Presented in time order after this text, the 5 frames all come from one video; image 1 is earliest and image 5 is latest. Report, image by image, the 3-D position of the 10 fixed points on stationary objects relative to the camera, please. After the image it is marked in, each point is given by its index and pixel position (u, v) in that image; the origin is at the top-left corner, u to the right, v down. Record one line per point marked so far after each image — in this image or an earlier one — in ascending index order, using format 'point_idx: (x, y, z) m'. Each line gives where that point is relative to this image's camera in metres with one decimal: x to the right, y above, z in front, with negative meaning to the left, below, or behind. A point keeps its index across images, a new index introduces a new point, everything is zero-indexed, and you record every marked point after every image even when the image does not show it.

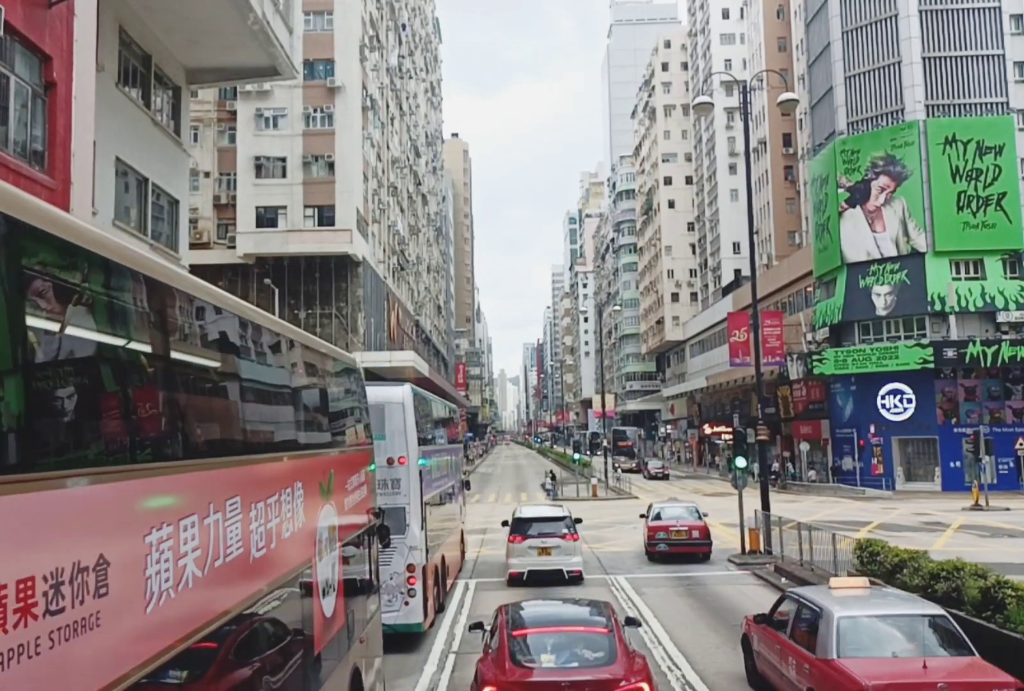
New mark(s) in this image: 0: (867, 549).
0: (+6.2, -3.6, +15.6) m
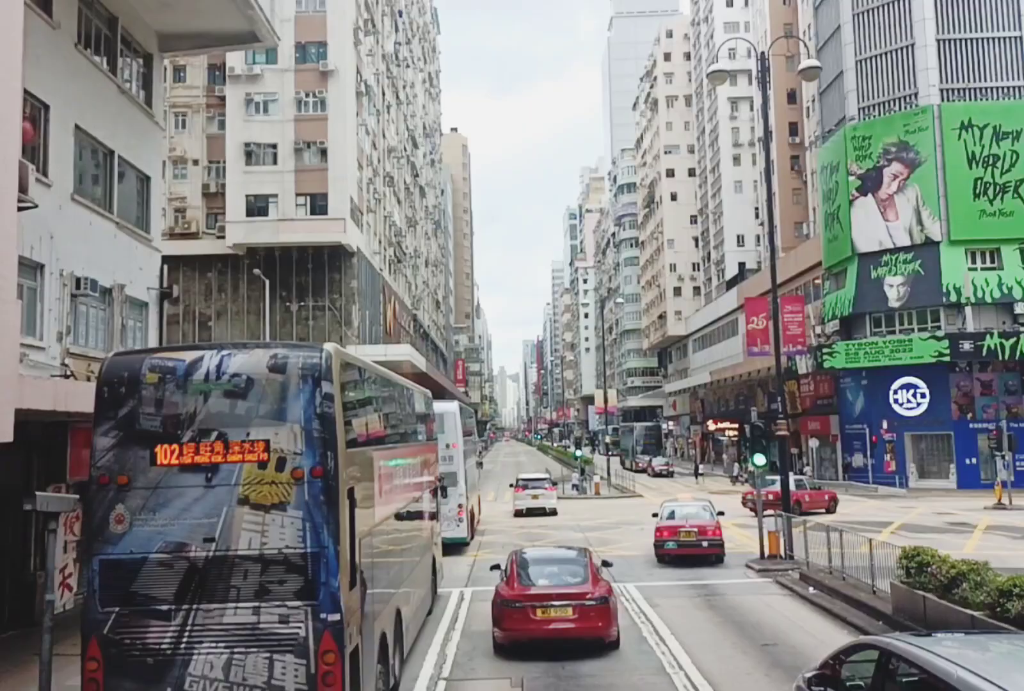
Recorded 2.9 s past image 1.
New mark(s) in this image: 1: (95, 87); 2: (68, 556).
0: (+6.1, -3.3, +13.7) m
1: (-9.2, +5.7, +19.8) m
2: (-8.7, -4.1, +17.5) m
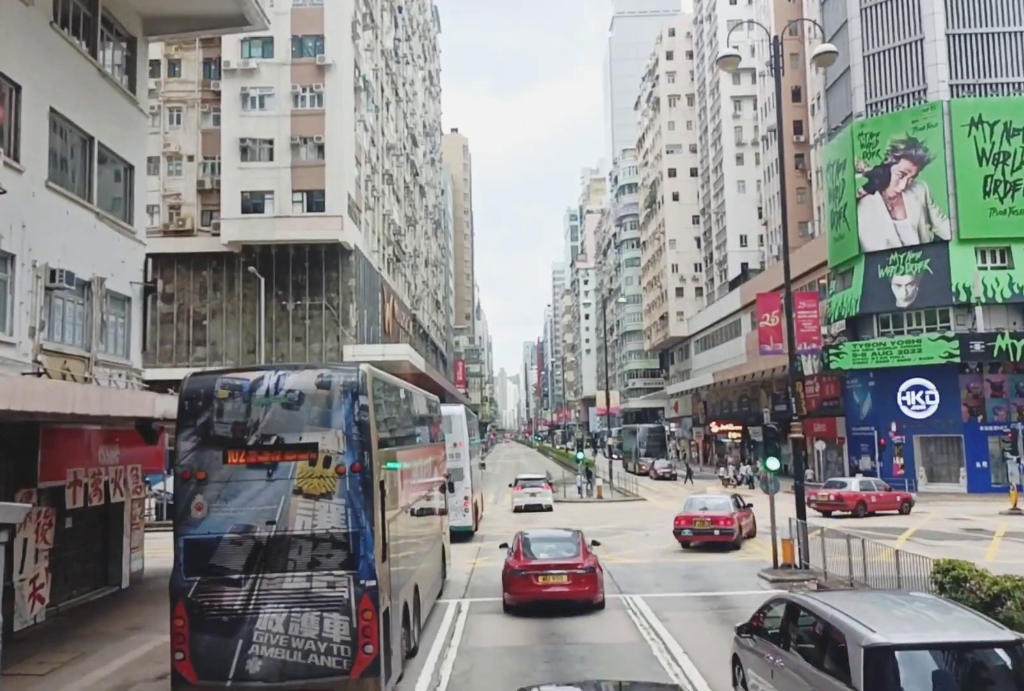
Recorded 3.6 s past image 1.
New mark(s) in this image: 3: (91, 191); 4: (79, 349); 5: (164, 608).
0: (+6.2, -3.2, +12.7) m
1: (-9.2, +5.8, +18.8) m
2: (-8.7, -4.0, +16.5) m
3: (-9.2, +3.4, +19.6) m
4: (-9.0, -0.1, +18.8) m
5: (-7.0, -5.3, +18.2) m
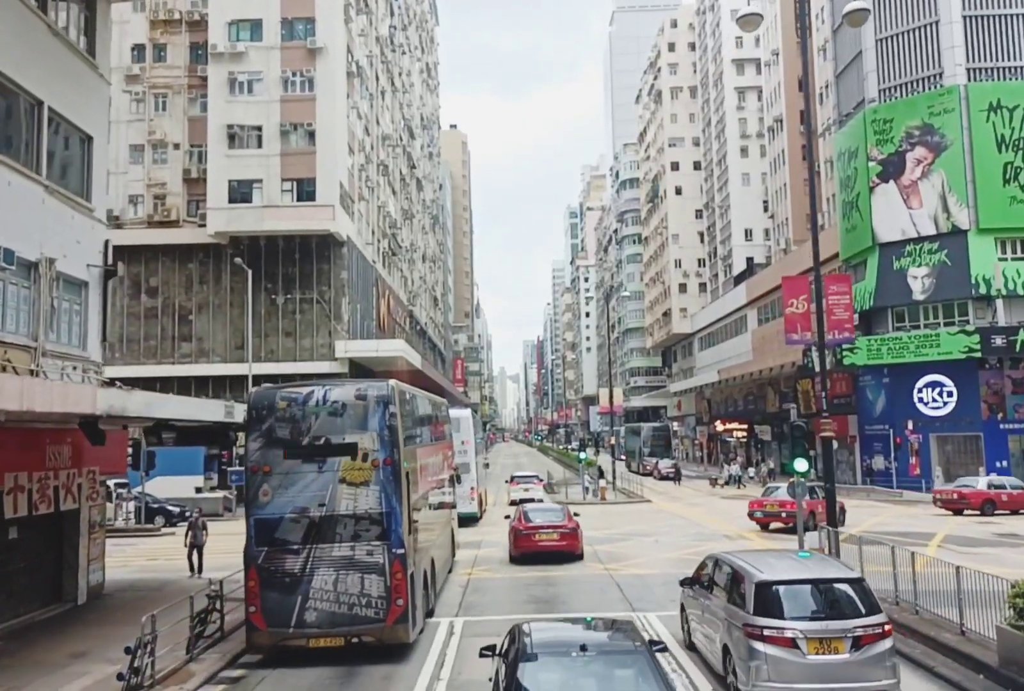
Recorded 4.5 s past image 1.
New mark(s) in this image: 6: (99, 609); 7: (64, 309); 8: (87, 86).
0: (+6.1, -3.0, +10.6) m
1: (-9.2, +6.0, +16.7) m
2: (-8.7, -3.8, +14.4) m
3: (-9.2, +3.6, +17.6) m
4: (-9.1, +0.1, +16.7) m
5: (-7.1, -5.1, +16.1) m
6: (-8.3, -5.3, +18.1) m
7: (-9.2, +0.8, +18.5) m
8: (-9.2, +5.6, +19.5) m
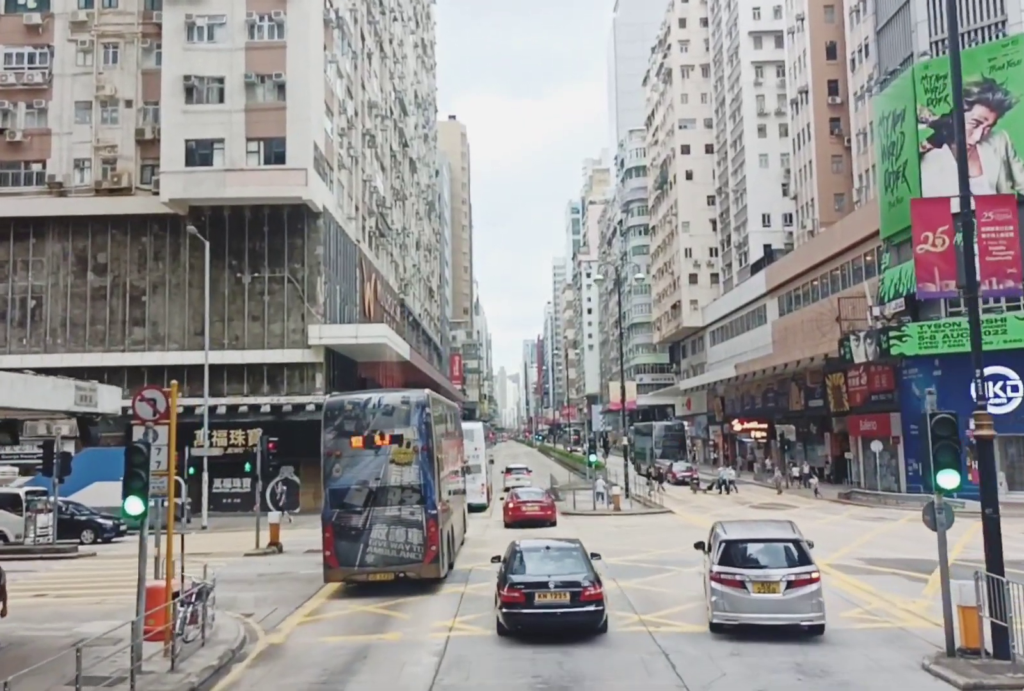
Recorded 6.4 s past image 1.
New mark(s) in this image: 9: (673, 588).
0: (+6.1, -2.3, +4.3) m
1: (-9.2, +6.7, +10.4) m
2: (-8.7, -3.1, +8.1) m
3: (-9.2, +4.3, +11.3) m
4: (-9.1, +0.8, +10.4) m
5: (-7.1, -4.4, +9.8) m
6: (-8.3, -4.6, +11.7) m
7: (-9.2, +1.4, +12.2) m
8: (-9.2, +6.3, +13.2) m
9: (+3.5, -5.2, +19.2) m
